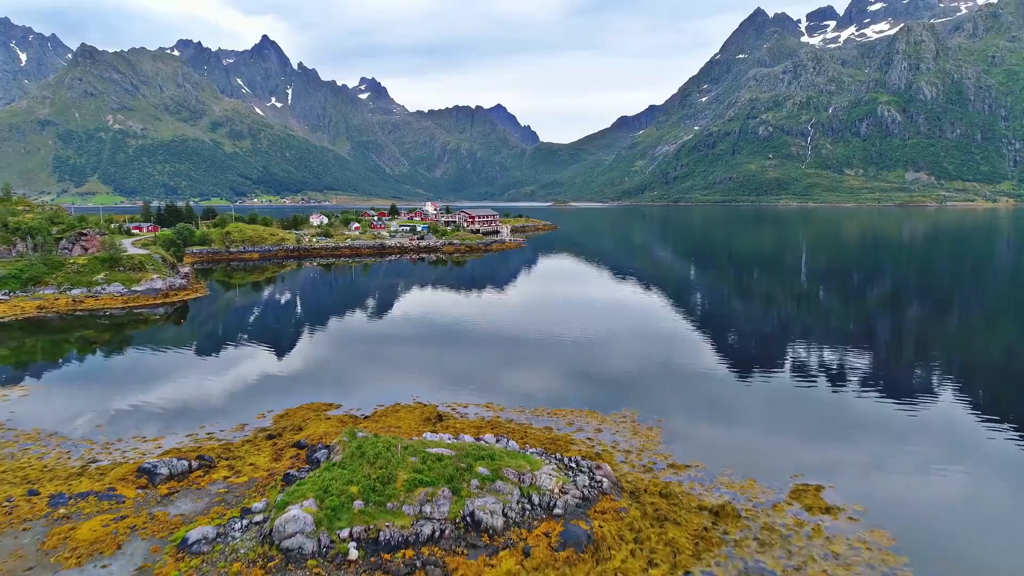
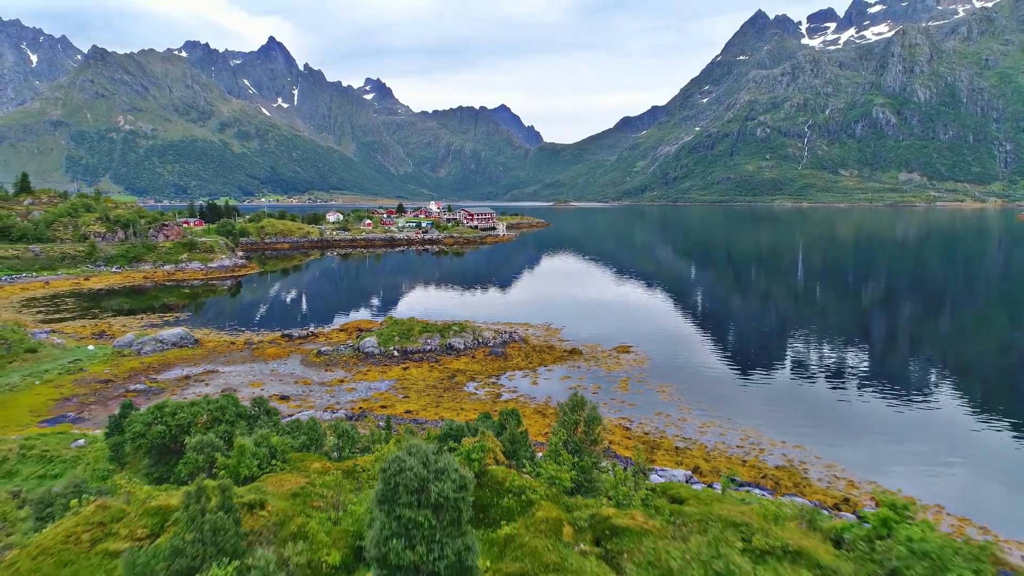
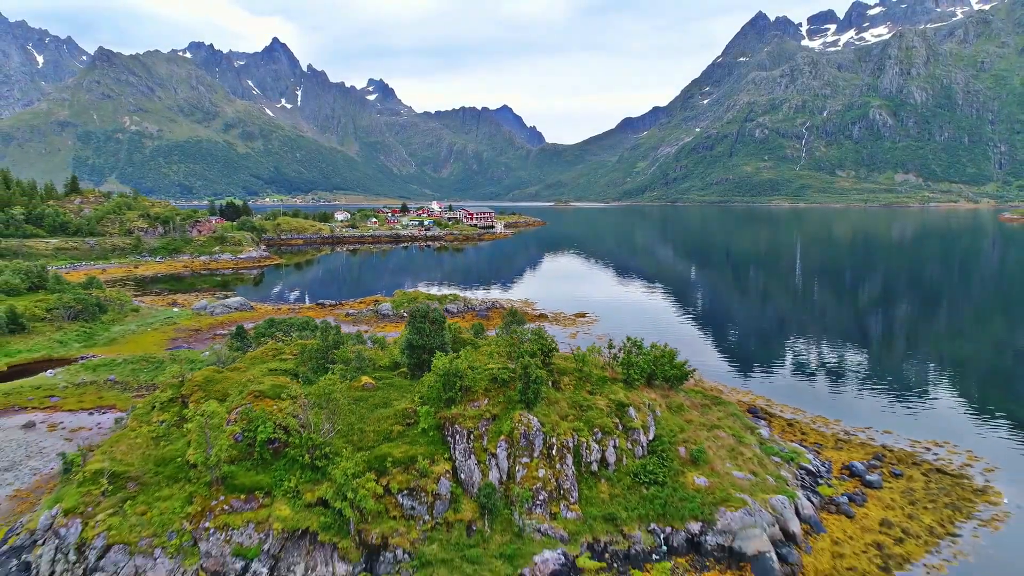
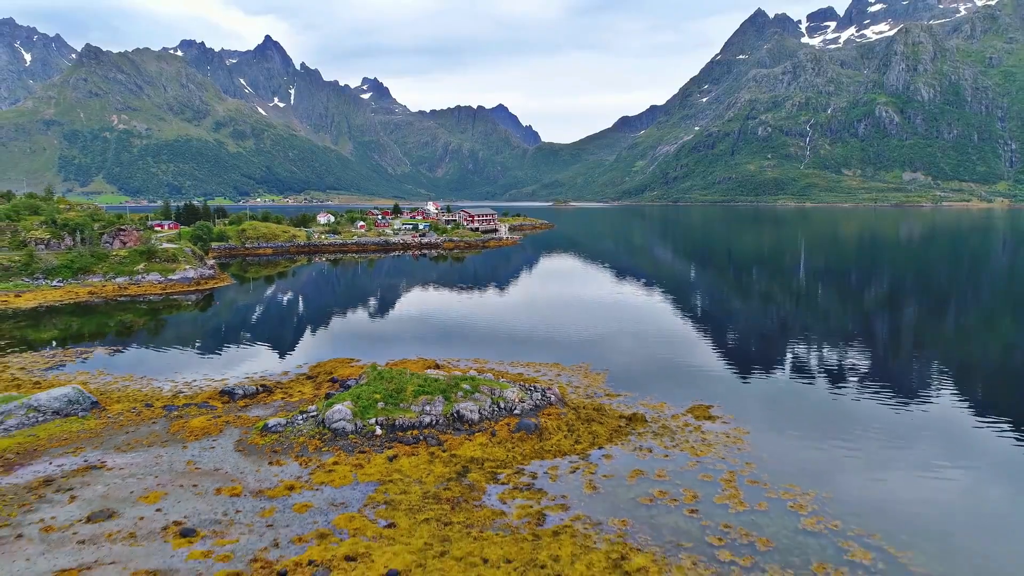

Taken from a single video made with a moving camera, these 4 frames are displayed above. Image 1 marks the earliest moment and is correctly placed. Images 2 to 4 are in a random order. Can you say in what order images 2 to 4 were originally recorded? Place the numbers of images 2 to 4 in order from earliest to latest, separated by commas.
4, 2, 3
